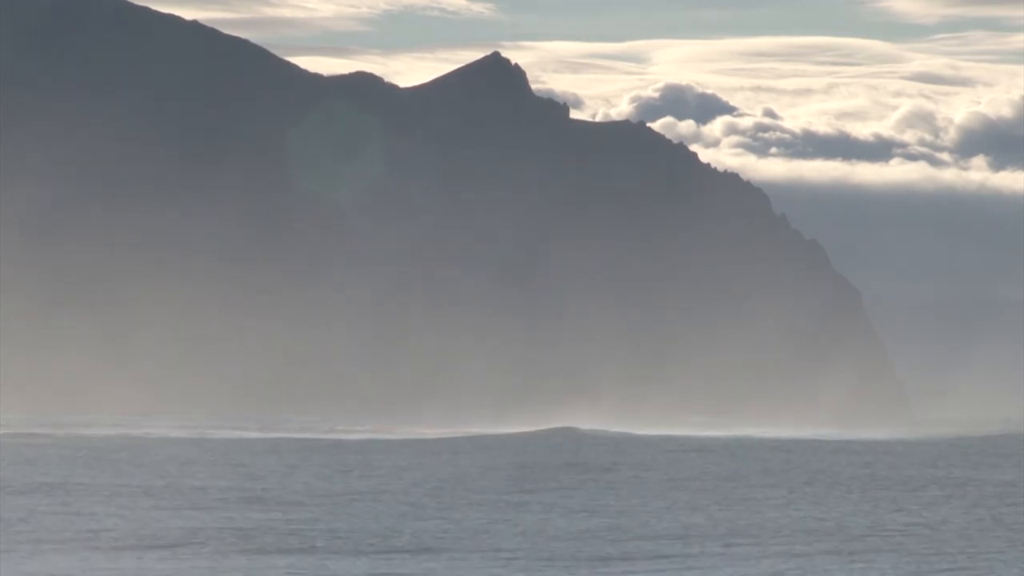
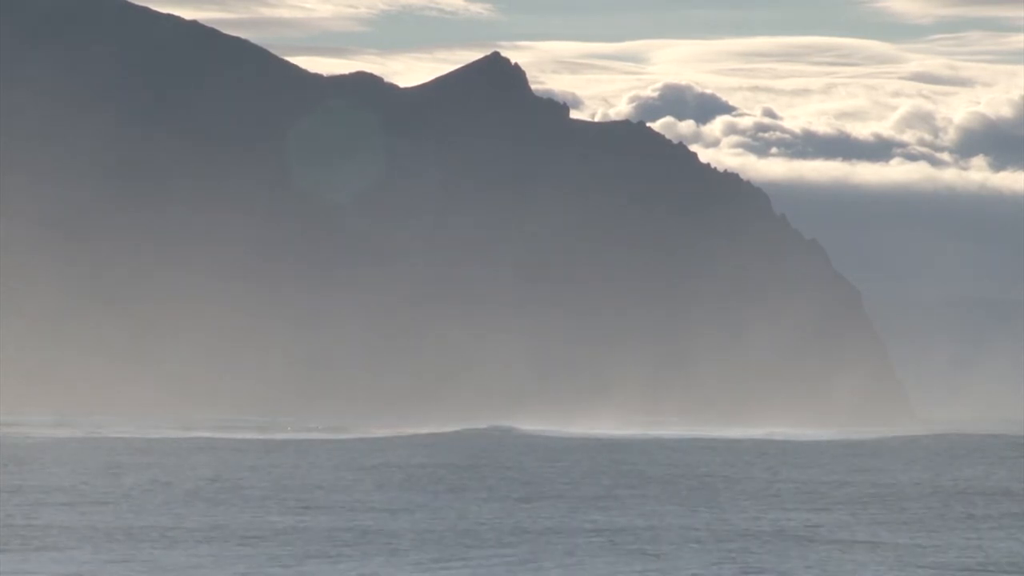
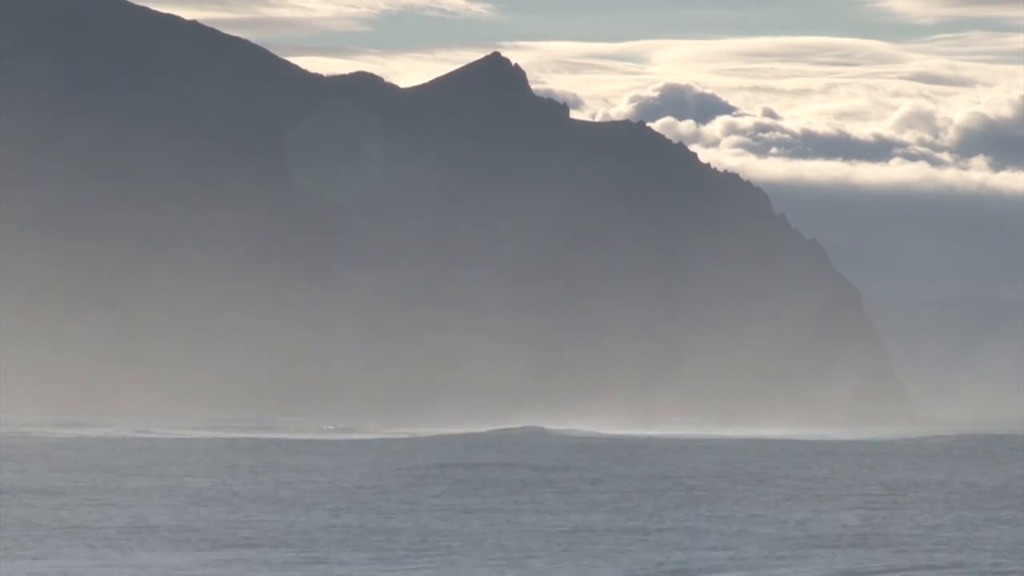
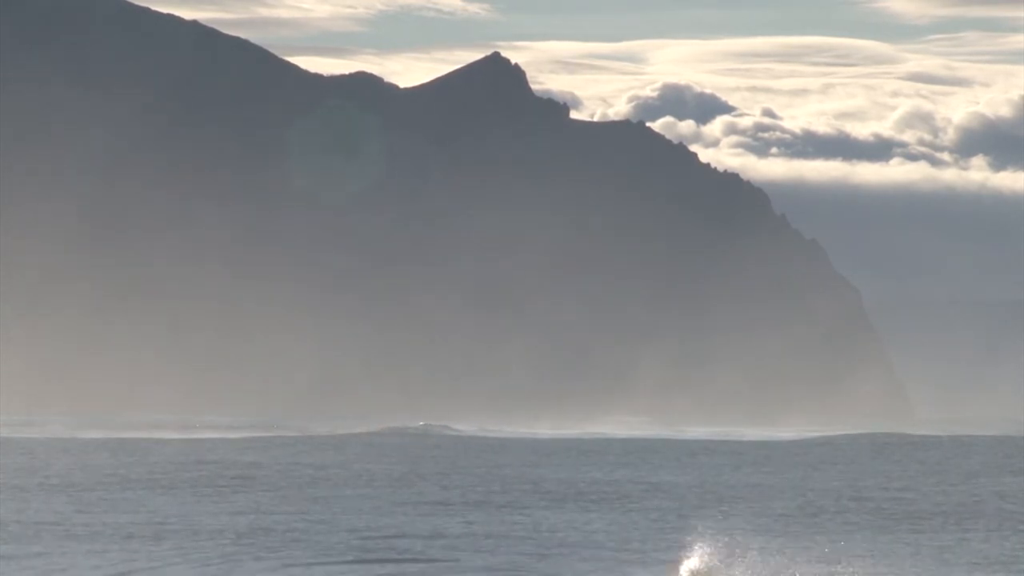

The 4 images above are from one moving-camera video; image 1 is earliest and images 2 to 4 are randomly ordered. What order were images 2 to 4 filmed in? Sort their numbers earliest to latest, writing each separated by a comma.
3, 2, 4
